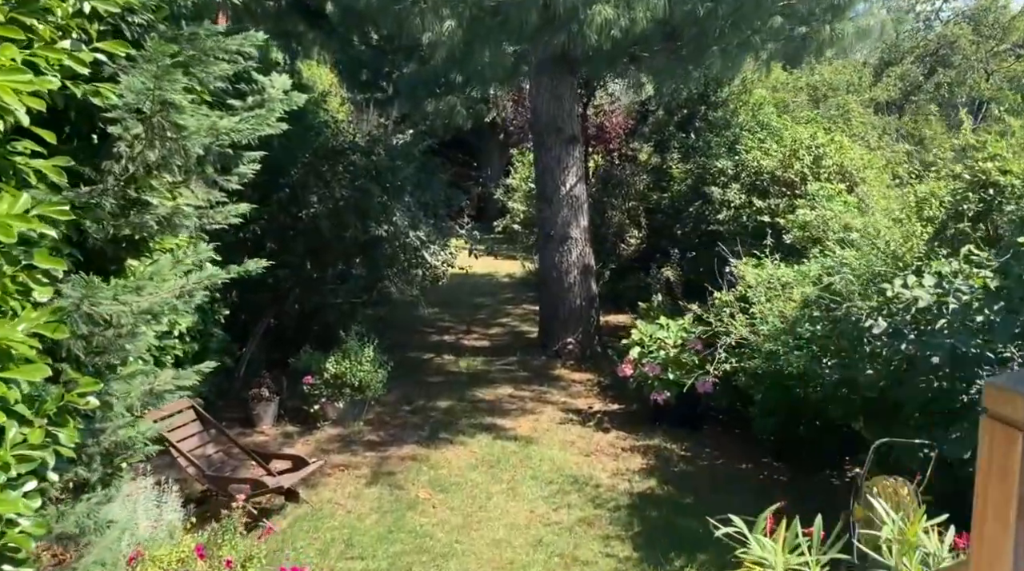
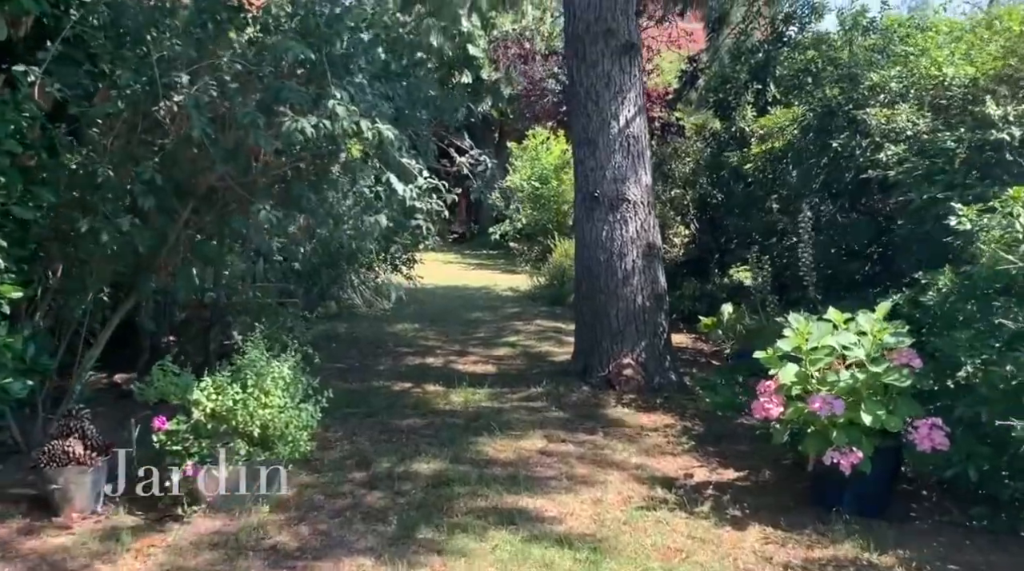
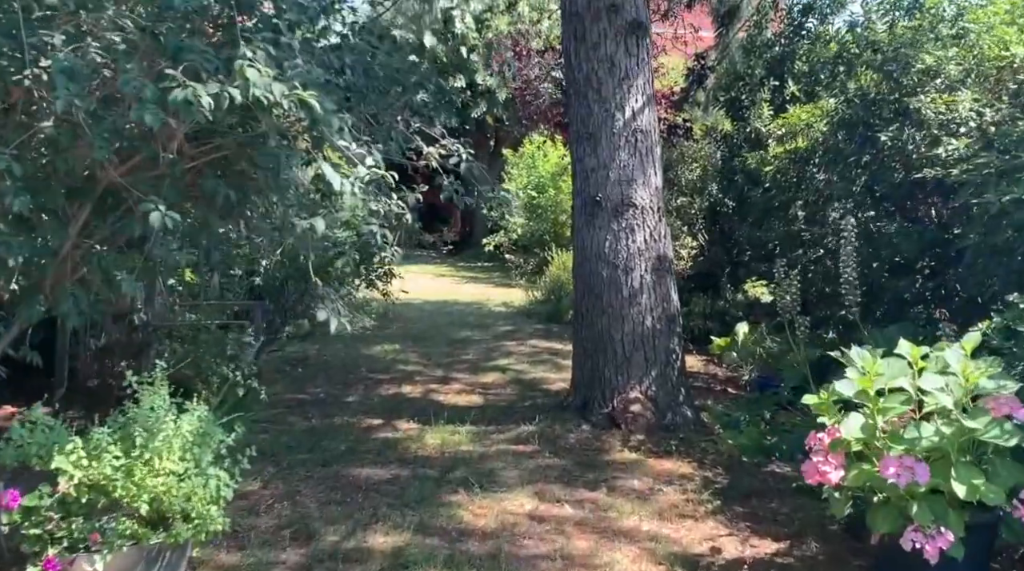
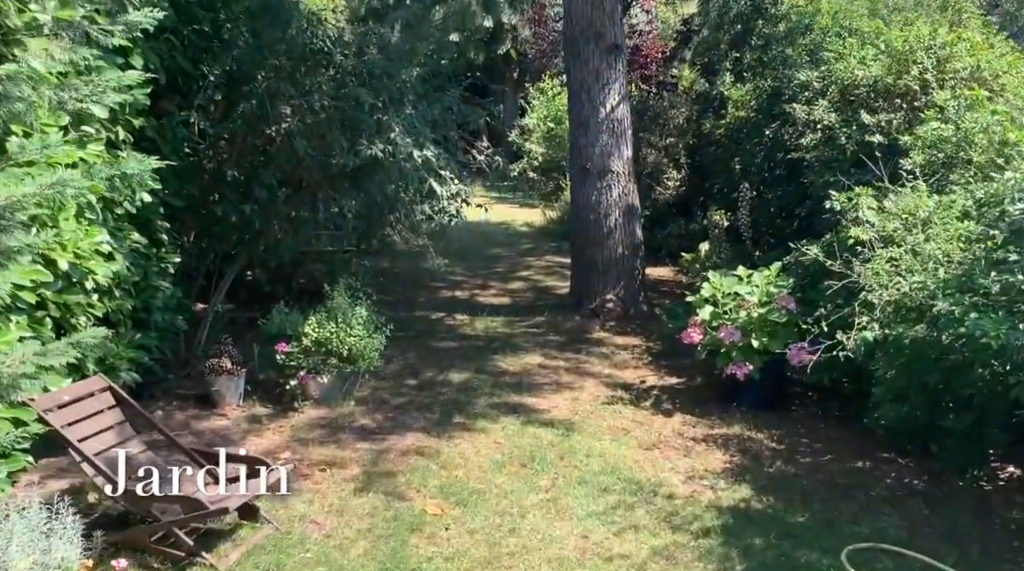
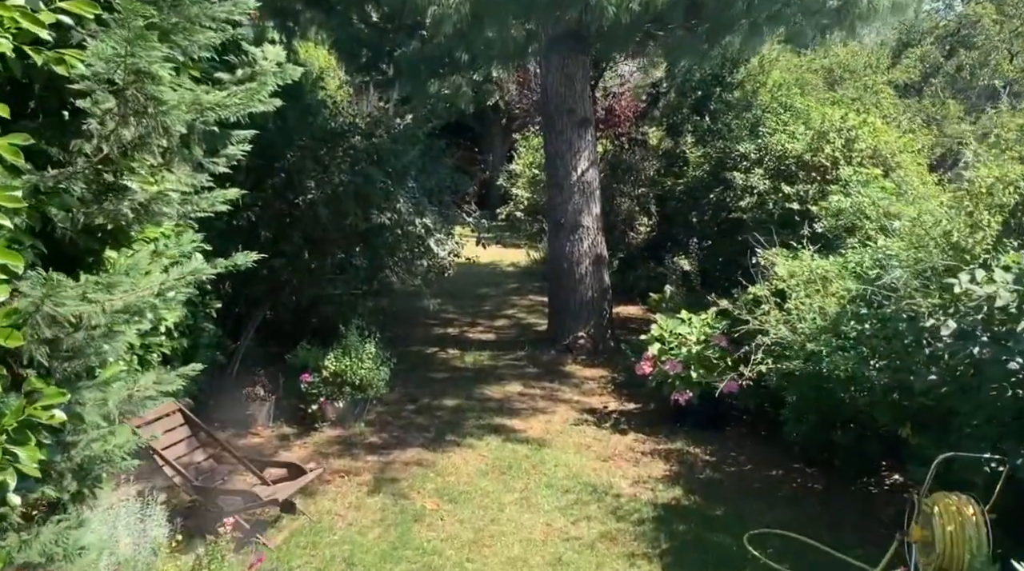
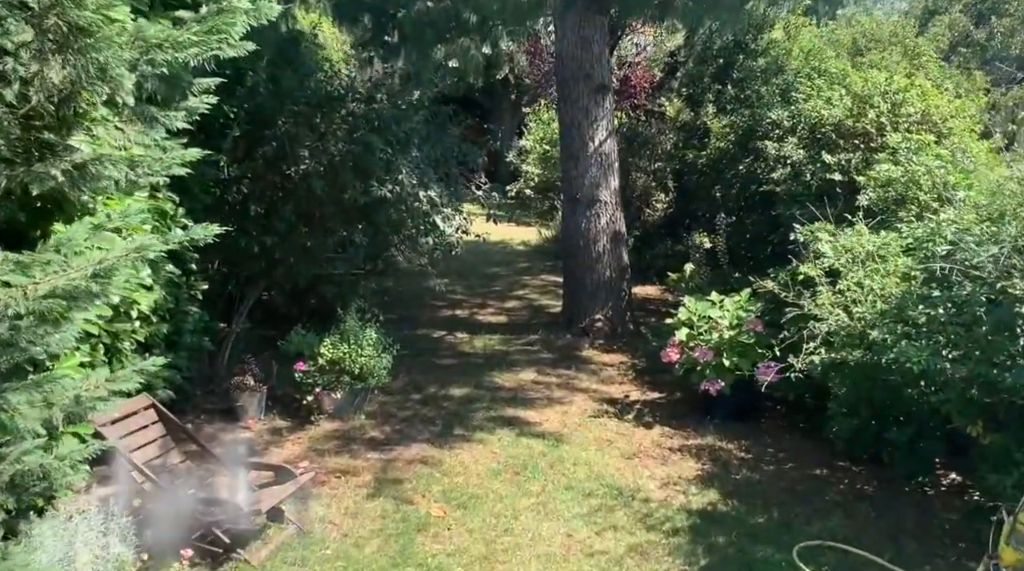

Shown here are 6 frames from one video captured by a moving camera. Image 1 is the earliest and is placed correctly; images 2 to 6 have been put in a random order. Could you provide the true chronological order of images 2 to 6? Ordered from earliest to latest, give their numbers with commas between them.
5, 6, 4, 2, 3
